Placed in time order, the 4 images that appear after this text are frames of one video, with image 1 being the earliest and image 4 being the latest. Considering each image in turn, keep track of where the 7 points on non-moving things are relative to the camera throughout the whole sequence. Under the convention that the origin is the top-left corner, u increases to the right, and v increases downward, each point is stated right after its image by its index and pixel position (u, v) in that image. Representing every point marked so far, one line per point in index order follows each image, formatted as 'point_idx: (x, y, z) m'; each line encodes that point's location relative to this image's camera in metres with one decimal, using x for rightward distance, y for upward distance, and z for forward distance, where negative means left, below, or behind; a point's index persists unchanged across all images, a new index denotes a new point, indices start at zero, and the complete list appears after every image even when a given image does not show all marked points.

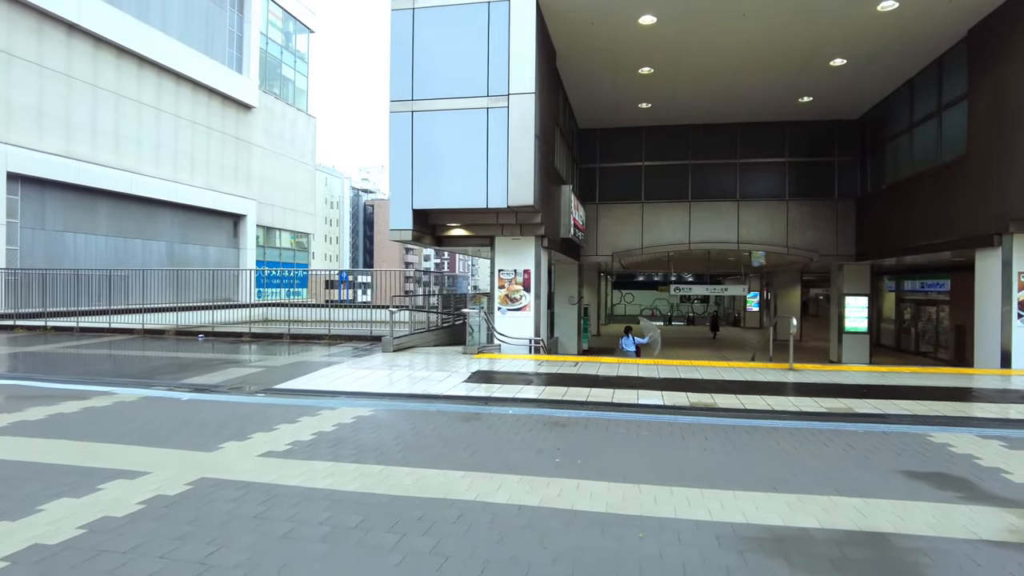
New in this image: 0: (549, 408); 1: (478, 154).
0: (+0.4, -1.2, +7.0) m
1: (-0.6, +2.3, +11.7) m
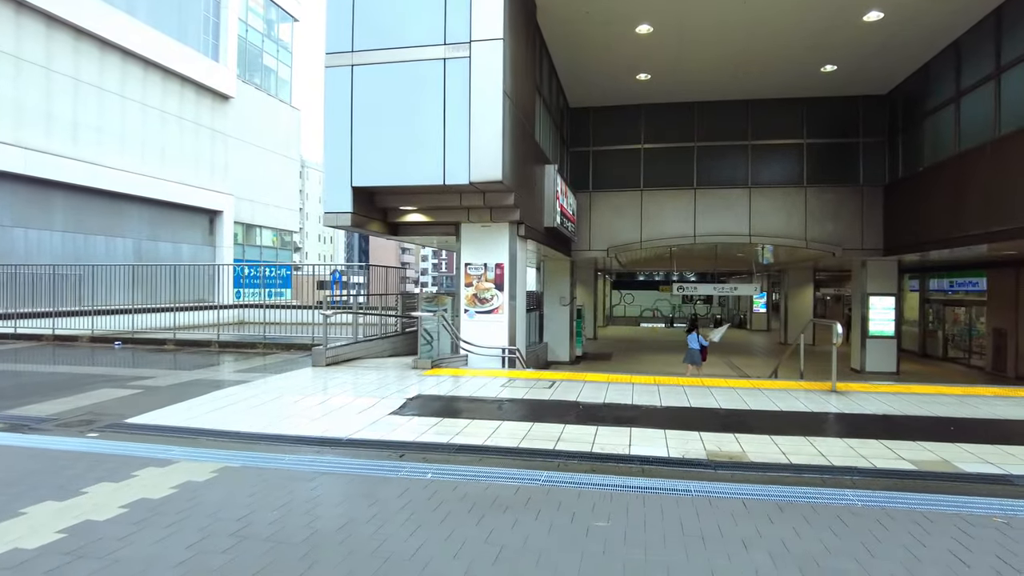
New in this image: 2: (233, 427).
0: (-0.1, -1.2, +4.6) m
1: (-1.1, +2.3, +9.4) m
2: (-2.4, -1.2, +5.8) m
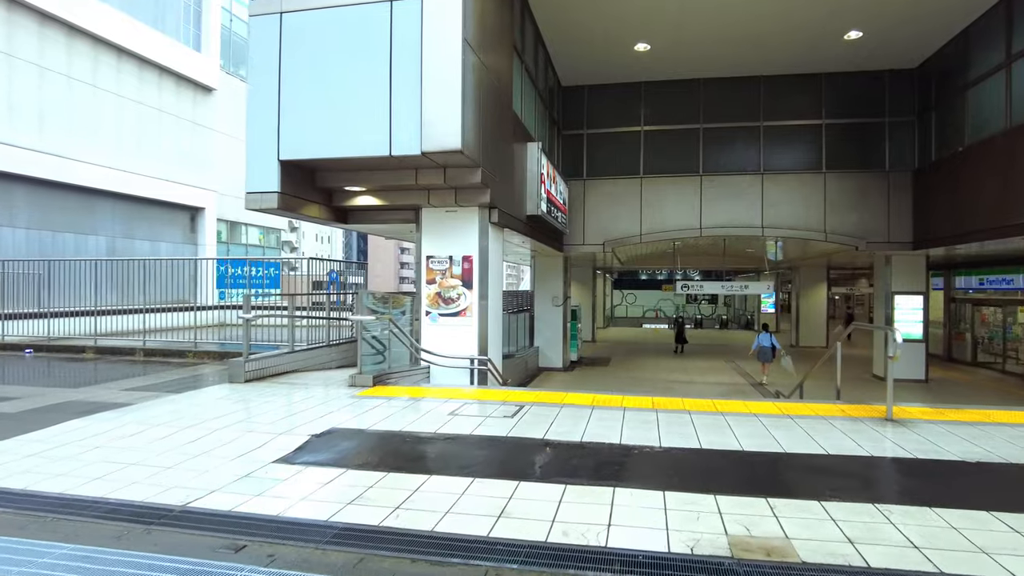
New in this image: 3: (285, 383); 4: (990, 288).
0: (-0.5, -1.2, +2.8) m
1: (-1.5, +2.4, +7.6) m
2: (-2.8, -1.1, +4.0) m
3: (-2.6, -1.1, +7.8) m
4: (+13.1, 0.0, +18.5) m
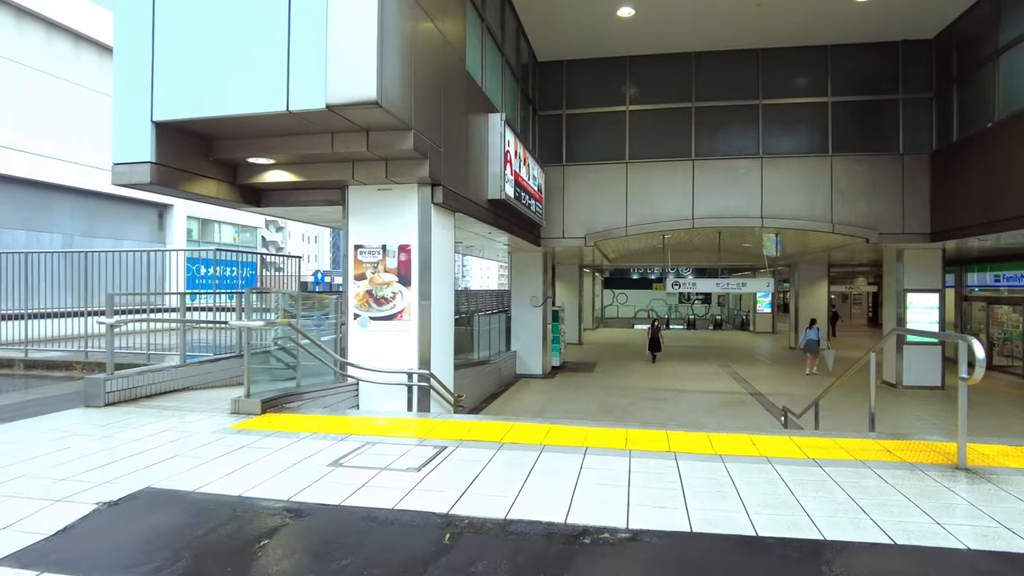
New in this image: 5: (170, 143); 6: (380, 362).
0: (-1.0, -1.1, +1.1) m
1: (-2.0, +2.4, +5.8) m
2: (-3.3, -1.1, +2.3) m
3: (-3.1, -1.1, +6.1) m
4: (+12.4, +0.1, +17.0) m
5: (-3.2, +1.3, +6.4) m
6: (-1.4, -0.8, +7.2) m
